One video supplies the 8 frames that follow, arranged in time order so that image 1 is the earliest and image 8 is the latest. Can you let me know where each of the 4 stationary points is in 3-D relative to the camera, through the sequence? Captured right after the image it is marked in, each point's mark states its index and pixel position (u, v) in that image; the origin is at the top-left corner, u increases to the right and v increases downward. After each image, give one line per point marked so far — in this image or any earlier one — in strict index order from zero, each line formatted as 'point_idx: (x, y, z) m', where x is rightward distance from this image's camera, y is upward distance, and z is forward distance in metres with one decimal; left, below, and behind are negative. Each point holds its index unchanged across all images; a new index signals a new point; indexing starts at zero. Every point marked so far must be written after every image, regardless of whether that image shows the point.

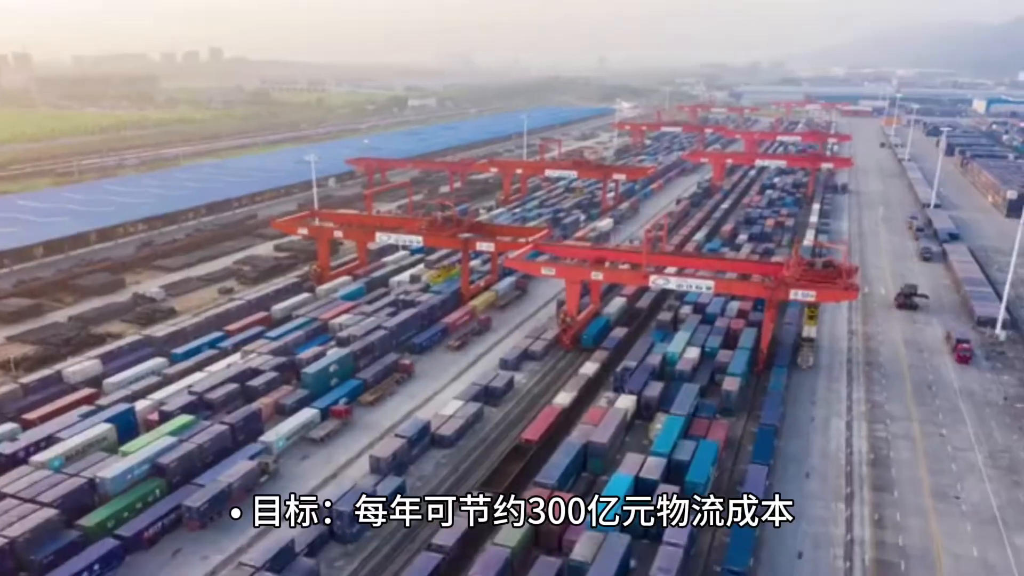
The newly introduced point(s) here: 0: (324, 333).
0: (-3.9, -0.9, +18.2) m
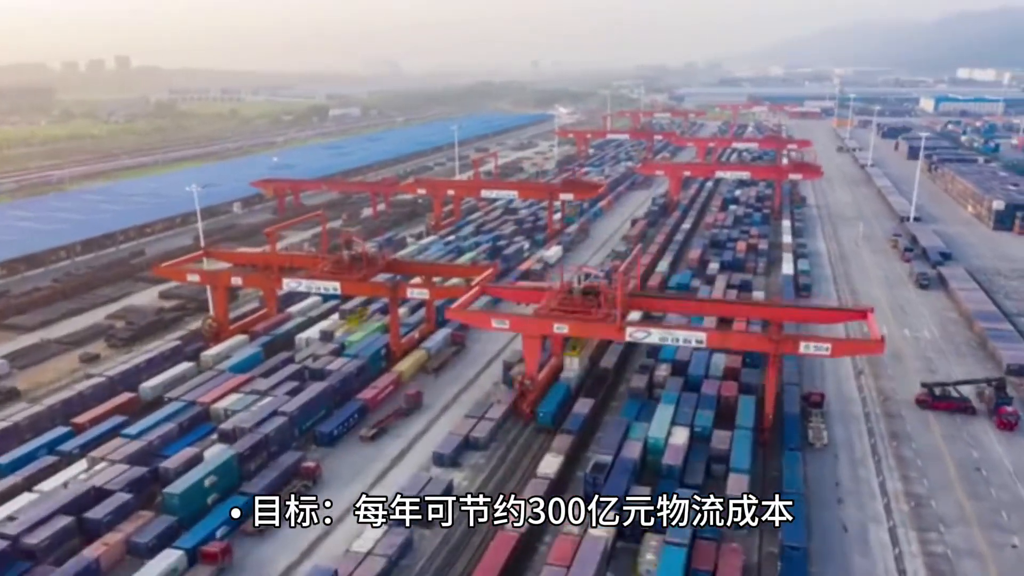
0: (-4.9, -2.2, +14.0) m
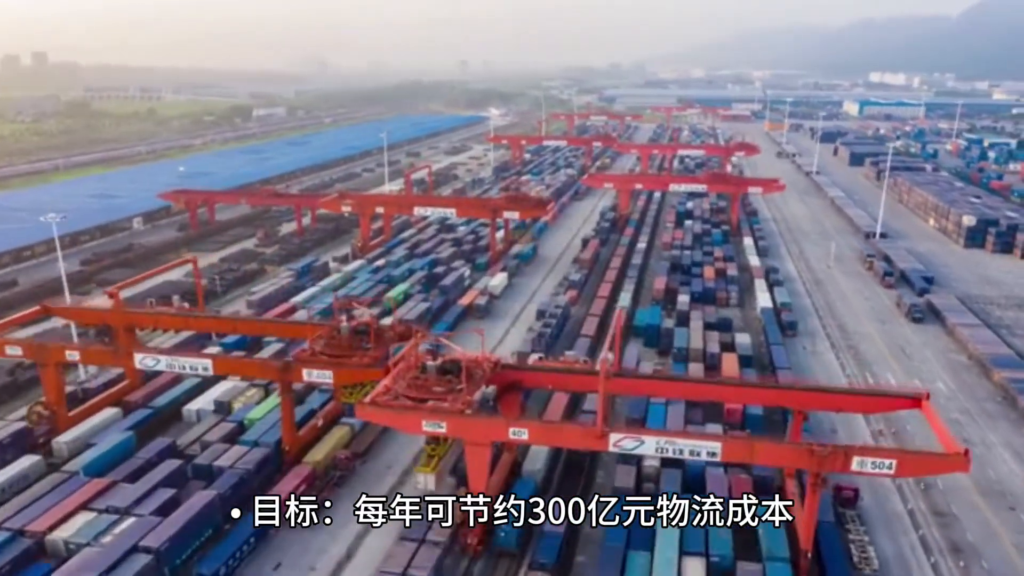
0: (-5.5, -3.2, +10.1) m
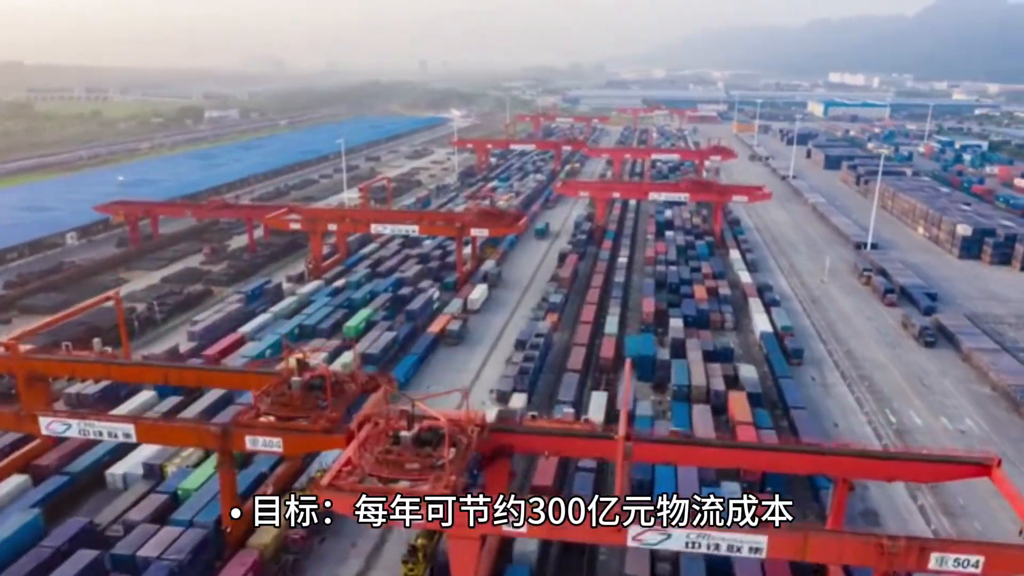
0: (-5.5, -3.8, +7.8) m
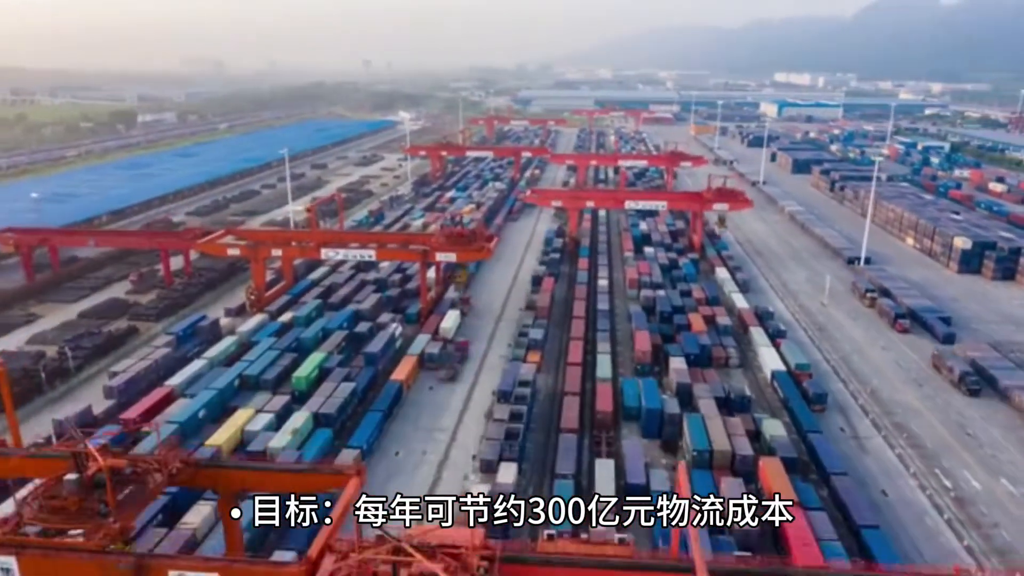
0: (-5.2, -4.6, +4.8) m
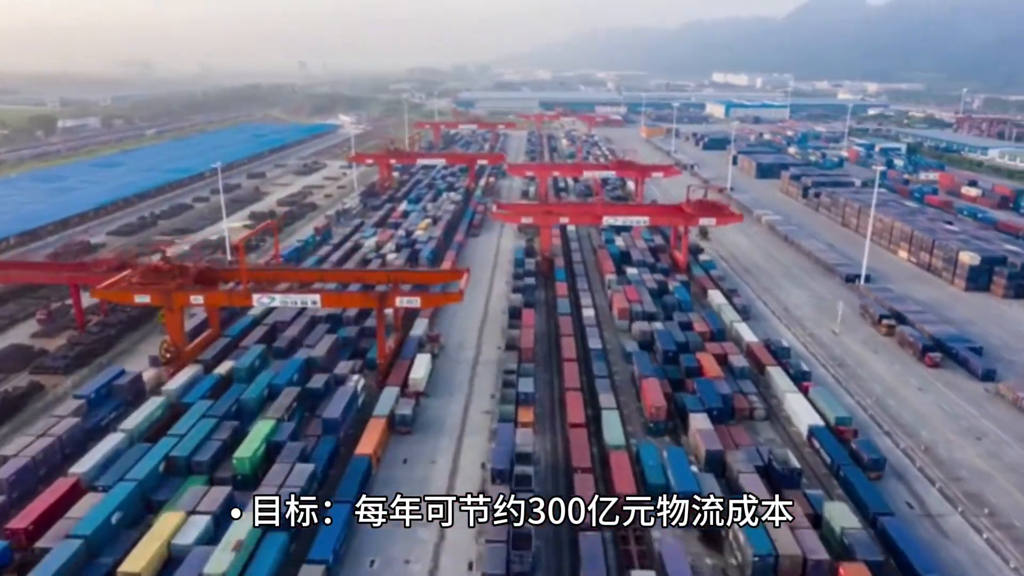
0: (-4.4, -5.5, +1.6) m
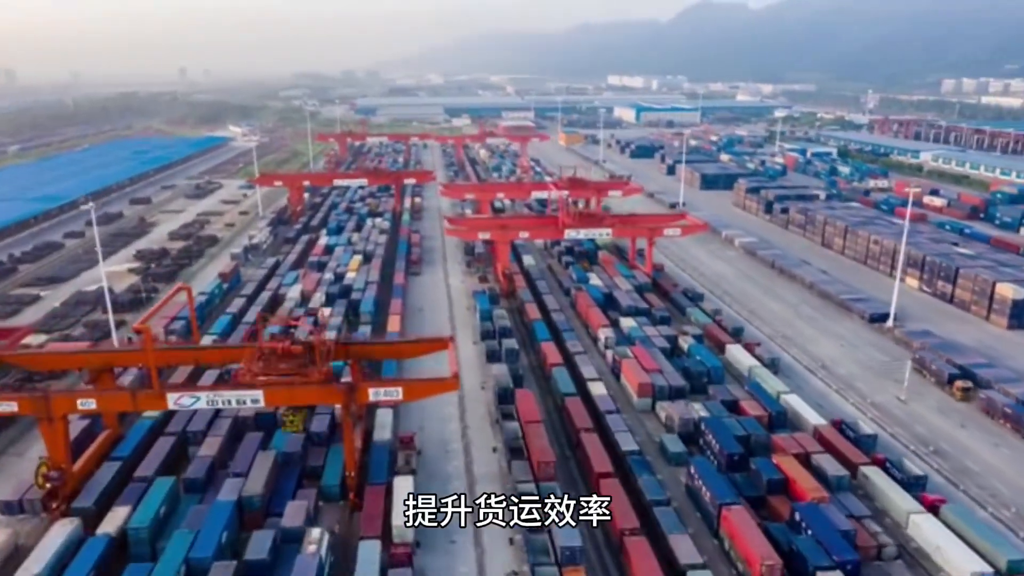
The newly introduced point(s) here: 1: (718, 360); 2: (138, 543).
0: (-2.1, -6.9, -3.6) m
1: (+4.1, -1.5, +17.6) m
2: (-4.7, -3.2, +10.9) m
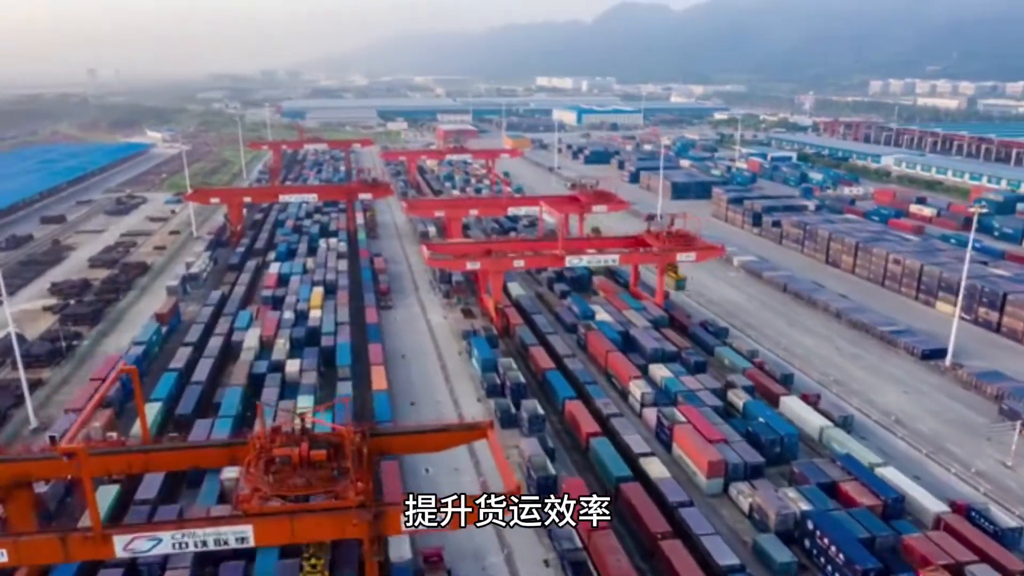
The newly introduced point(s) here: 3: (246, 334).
0: (+0.2, -7.7, -6.9) m
1: (+4.6, -2.3, +14.7) m
2: (-3.6, -4.2, +7.3) m
3: (-5.9, -1.1, +19.5) m
